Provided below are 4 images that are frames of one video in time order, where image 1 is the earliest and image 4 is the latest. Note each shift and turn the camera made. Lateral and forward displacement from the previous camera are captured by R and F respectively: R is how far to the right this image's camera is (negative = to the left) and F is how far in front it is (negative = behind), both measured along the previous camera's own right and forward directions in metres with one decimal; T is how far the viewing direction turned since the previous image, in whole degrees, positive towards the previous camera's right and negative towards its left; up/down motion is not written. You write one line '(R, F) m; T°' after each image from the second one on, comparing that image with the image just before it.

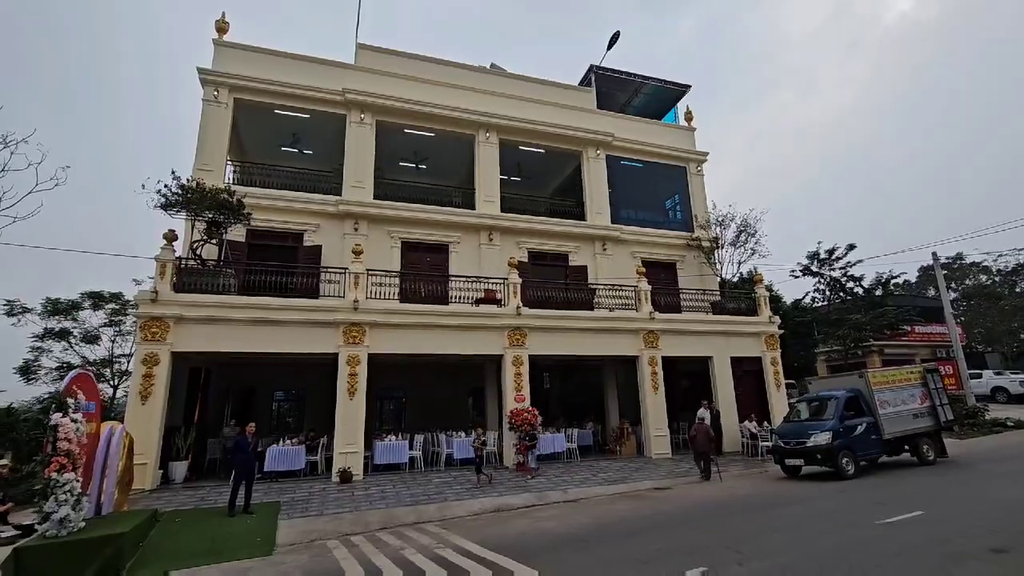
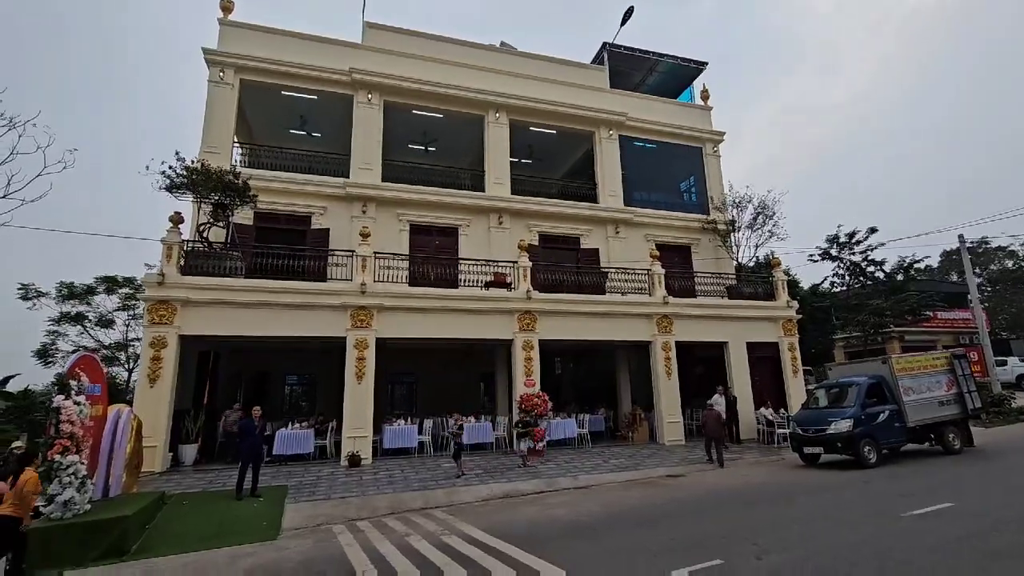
(+0.1, +0.3) m; -1°
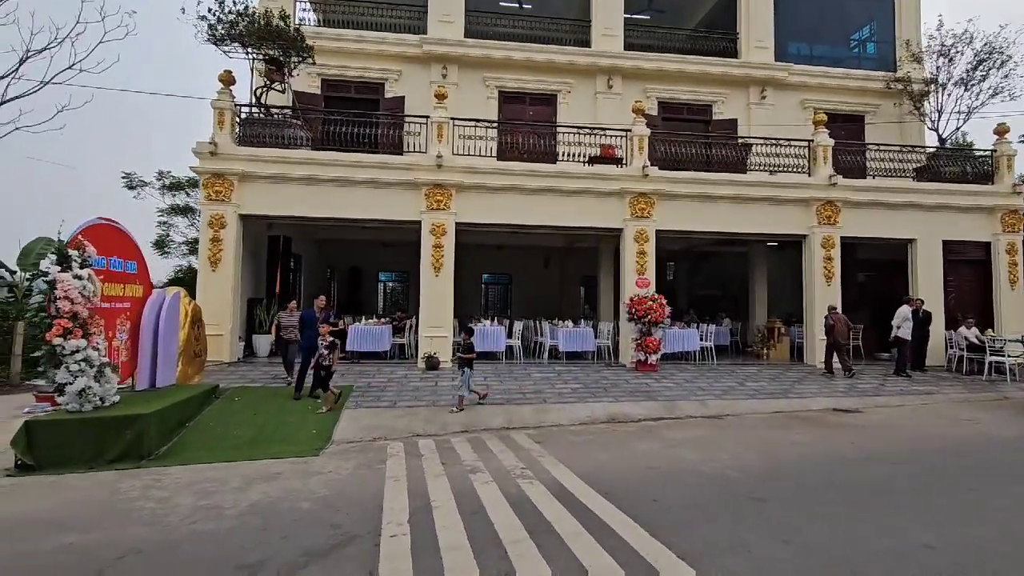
(-0.2, +2.8) m; -11°
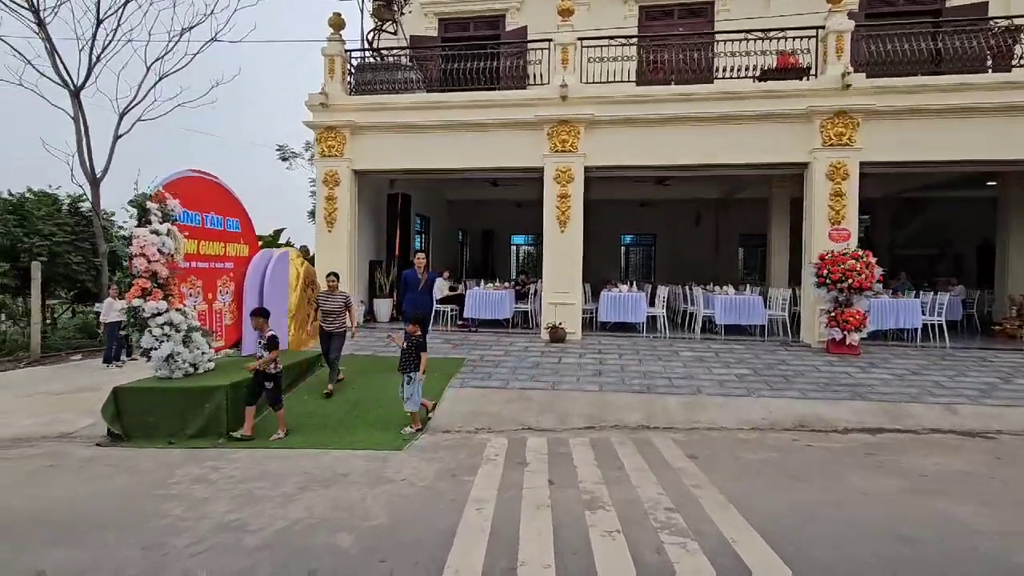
(0.0, +1.9) m; -16°
